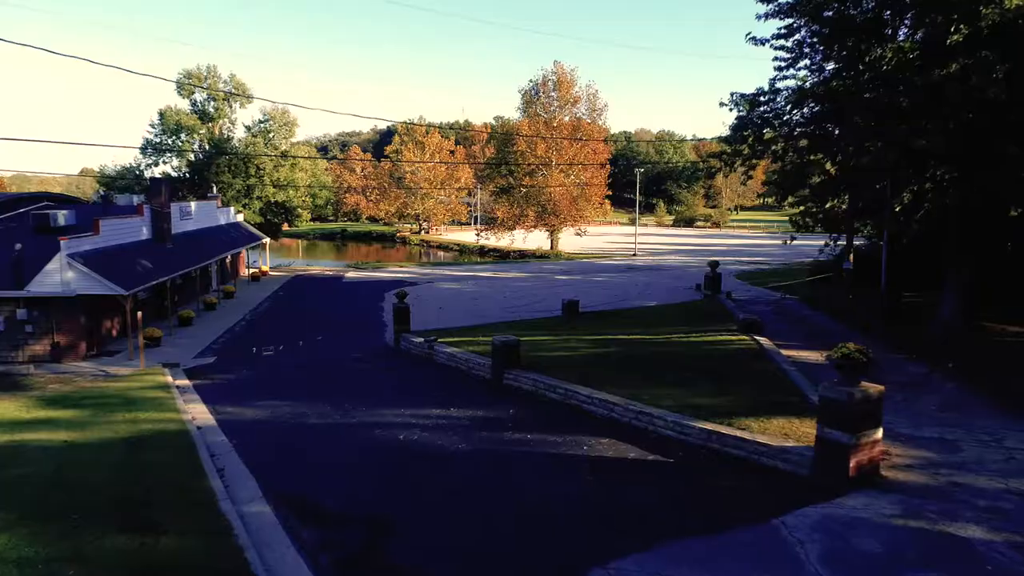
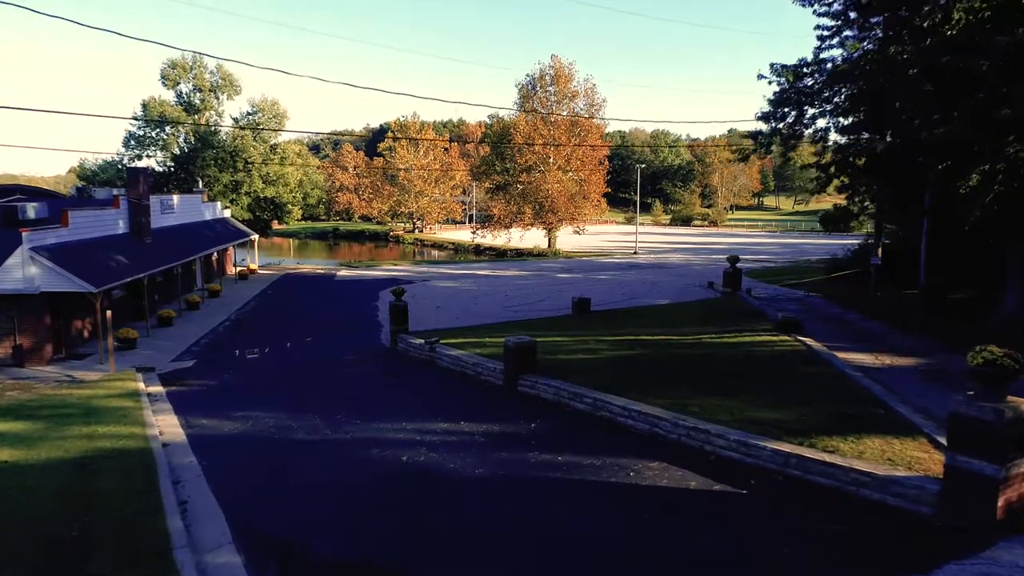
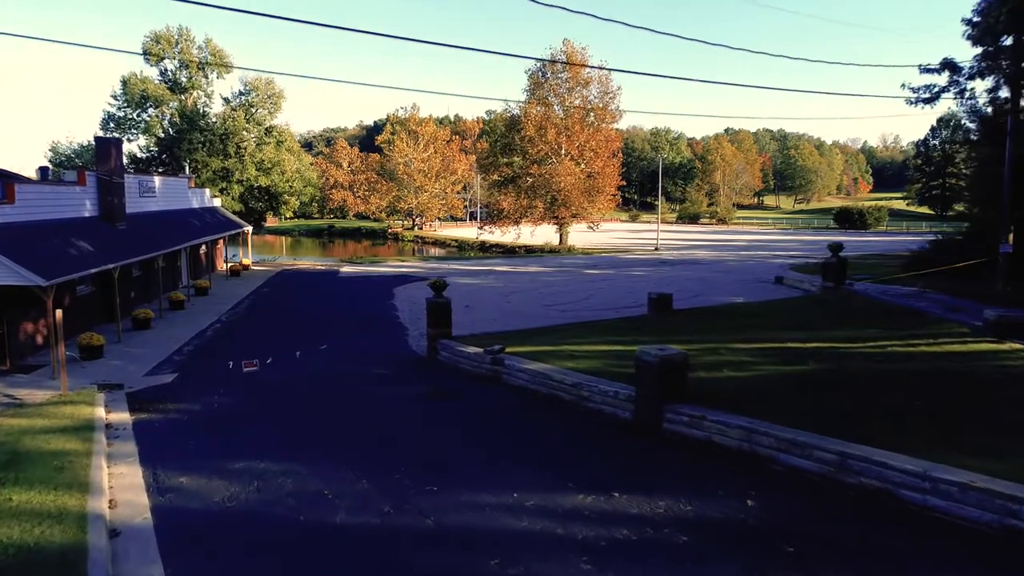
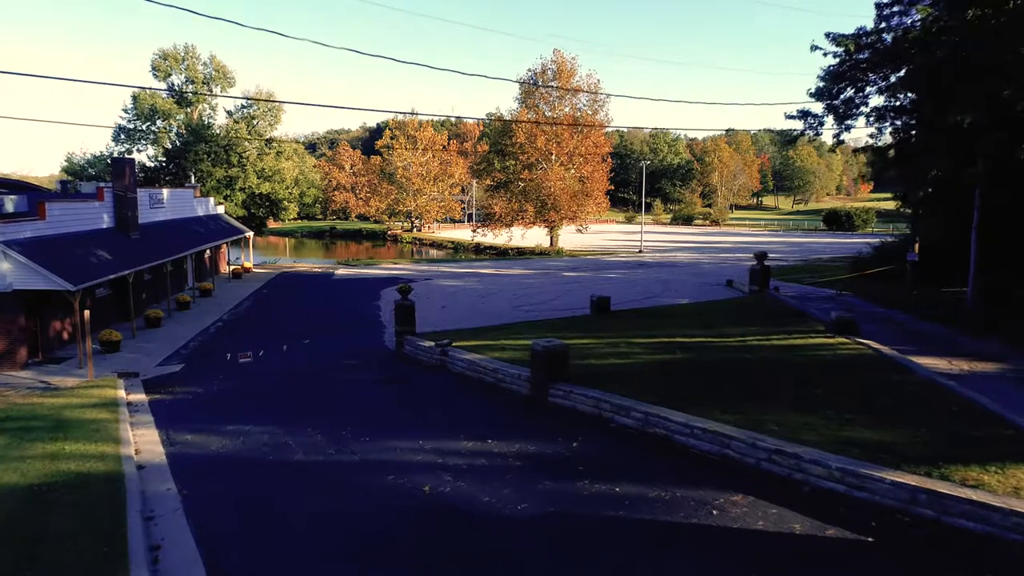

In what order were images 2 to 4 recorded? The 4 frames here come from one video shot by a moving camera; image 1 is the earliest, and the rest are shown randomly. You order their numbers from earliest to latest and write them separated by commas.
2, 4, 3
